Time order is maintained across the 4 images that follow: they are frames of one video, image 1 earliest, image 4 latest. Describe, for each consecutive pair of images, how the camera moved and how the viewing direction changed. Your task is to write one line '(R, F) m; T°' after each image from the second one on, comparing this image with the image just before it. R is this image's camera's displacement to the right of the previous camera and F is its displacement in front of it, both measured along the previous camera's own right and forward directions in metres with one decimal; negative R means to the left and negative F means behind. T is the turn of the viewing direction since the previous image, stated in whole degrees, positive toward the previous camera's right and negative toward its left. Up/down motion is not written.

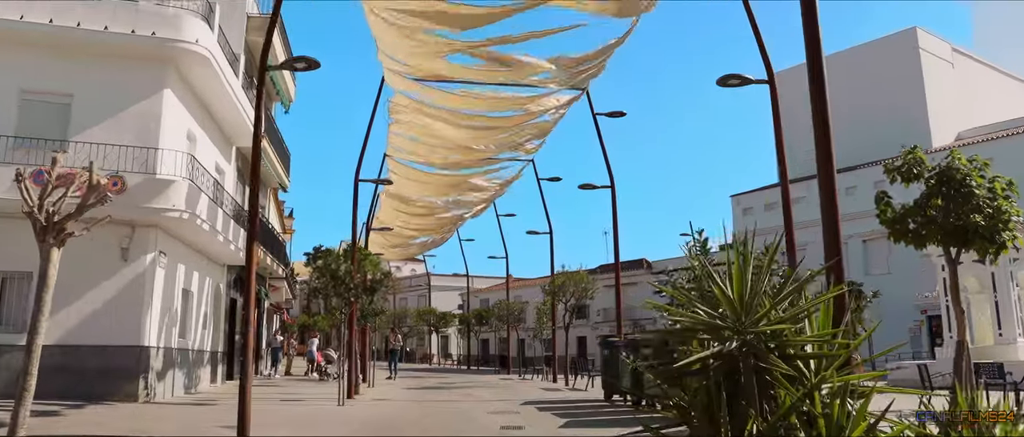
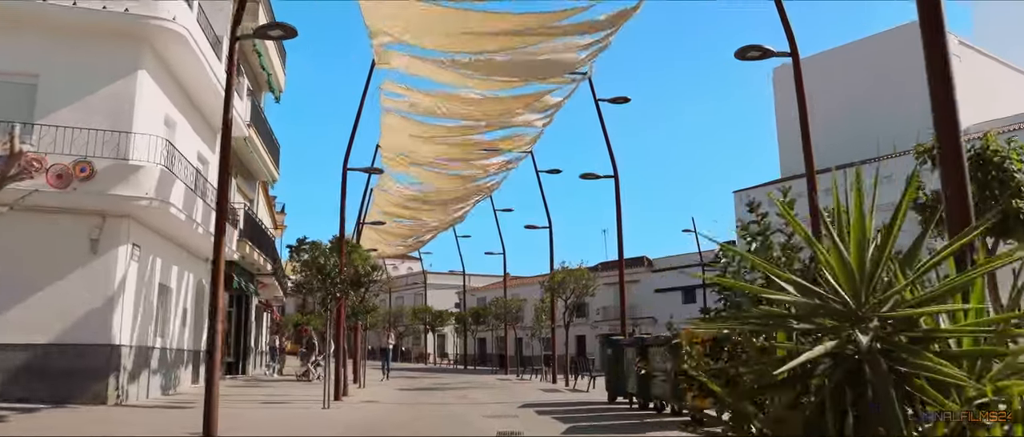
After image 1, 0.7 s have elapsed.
(0.0, +1.0) m; 0°
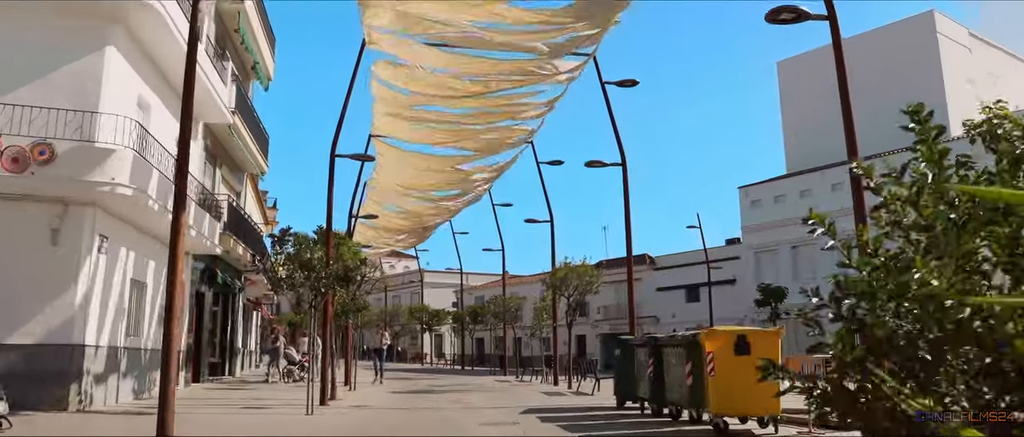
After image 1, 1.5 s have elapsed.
(-0.1, +1.2) m; 0°
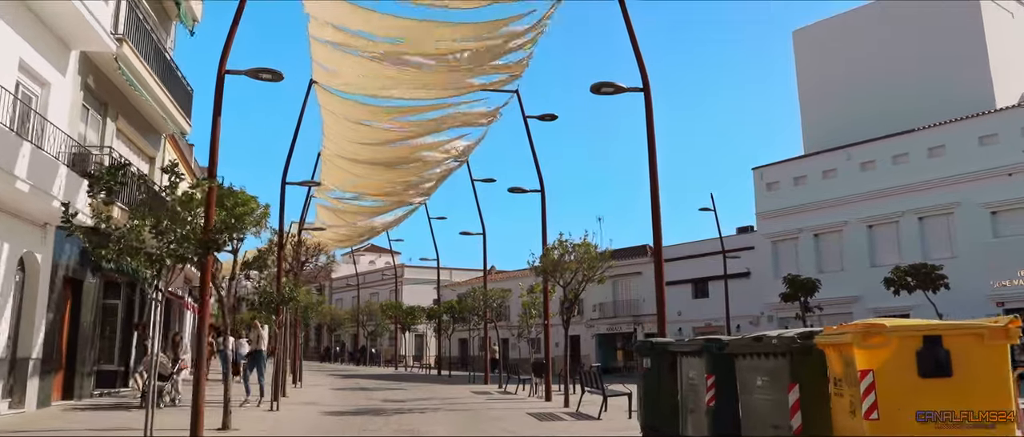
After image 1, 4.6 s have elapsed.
(+0.2, +5.1) m; +1°
